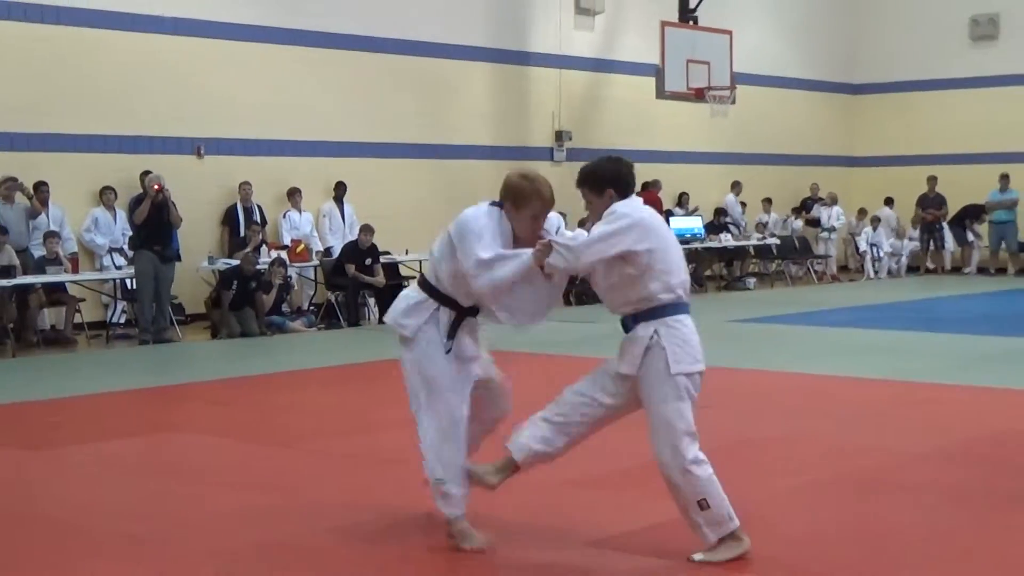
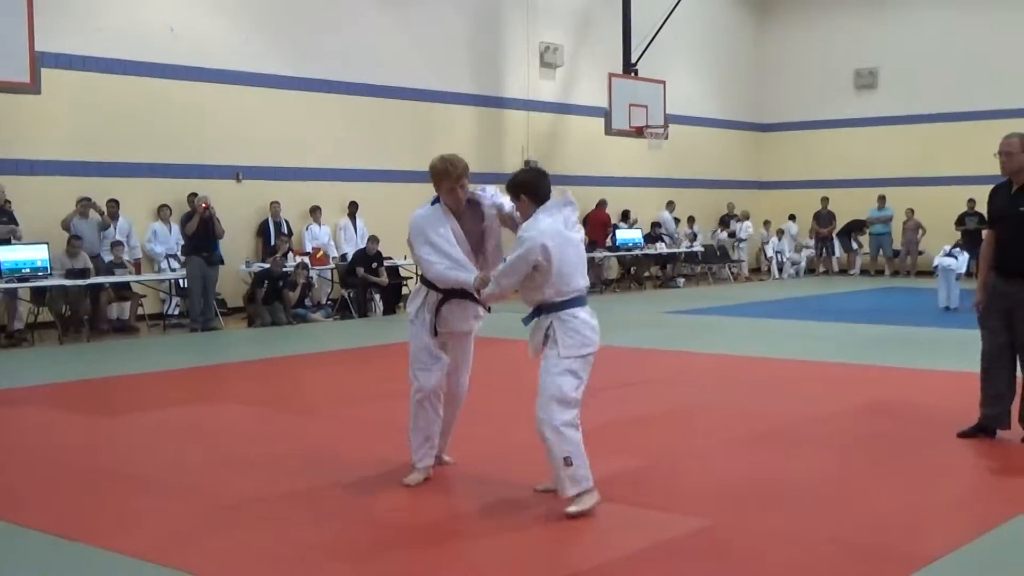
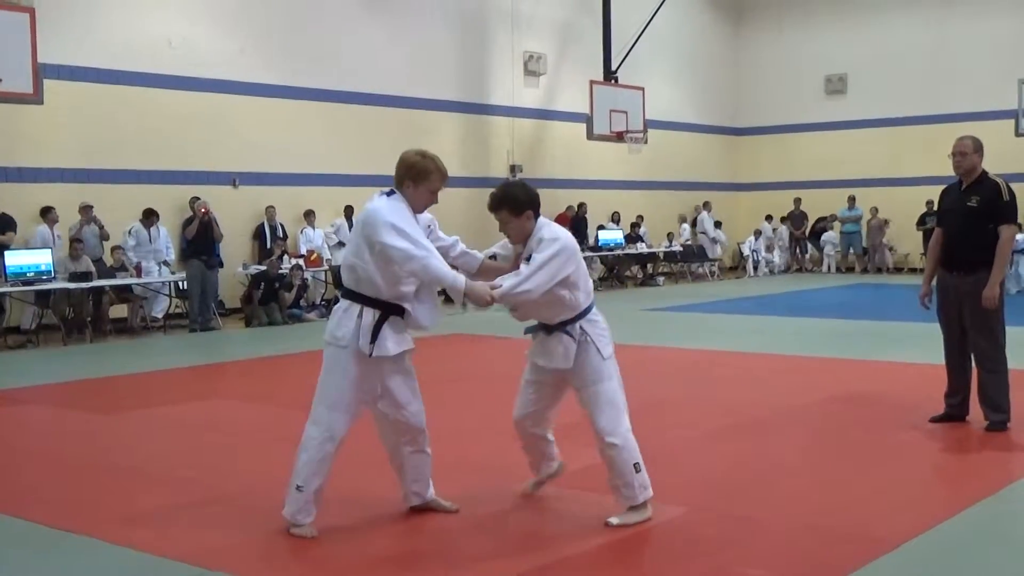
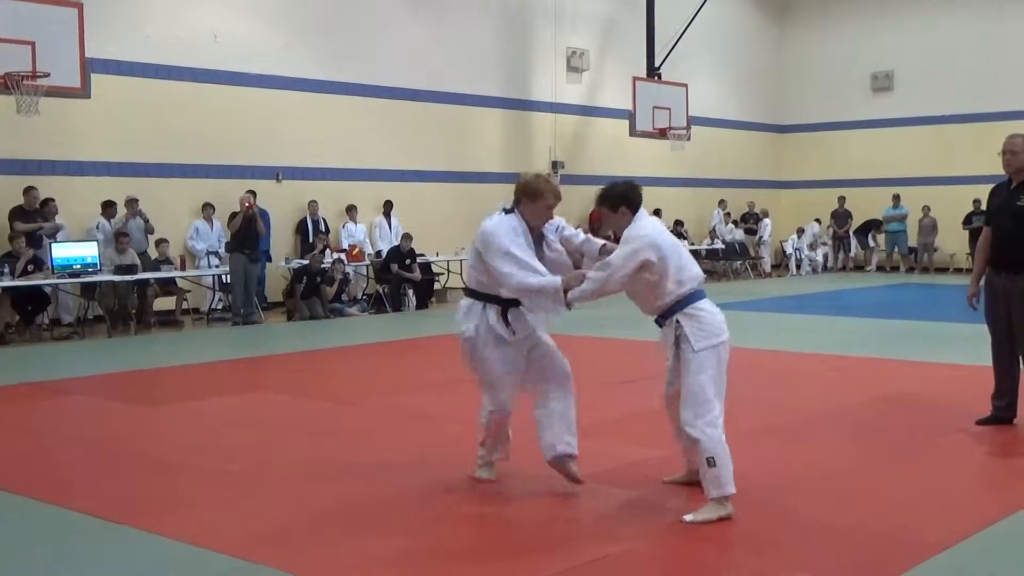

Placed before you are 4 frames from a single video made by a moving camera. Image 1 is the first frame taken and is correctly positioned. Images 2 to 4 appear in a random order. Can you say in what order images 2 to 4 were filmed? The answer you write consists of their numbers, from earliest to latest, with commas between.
2, 4, 3
